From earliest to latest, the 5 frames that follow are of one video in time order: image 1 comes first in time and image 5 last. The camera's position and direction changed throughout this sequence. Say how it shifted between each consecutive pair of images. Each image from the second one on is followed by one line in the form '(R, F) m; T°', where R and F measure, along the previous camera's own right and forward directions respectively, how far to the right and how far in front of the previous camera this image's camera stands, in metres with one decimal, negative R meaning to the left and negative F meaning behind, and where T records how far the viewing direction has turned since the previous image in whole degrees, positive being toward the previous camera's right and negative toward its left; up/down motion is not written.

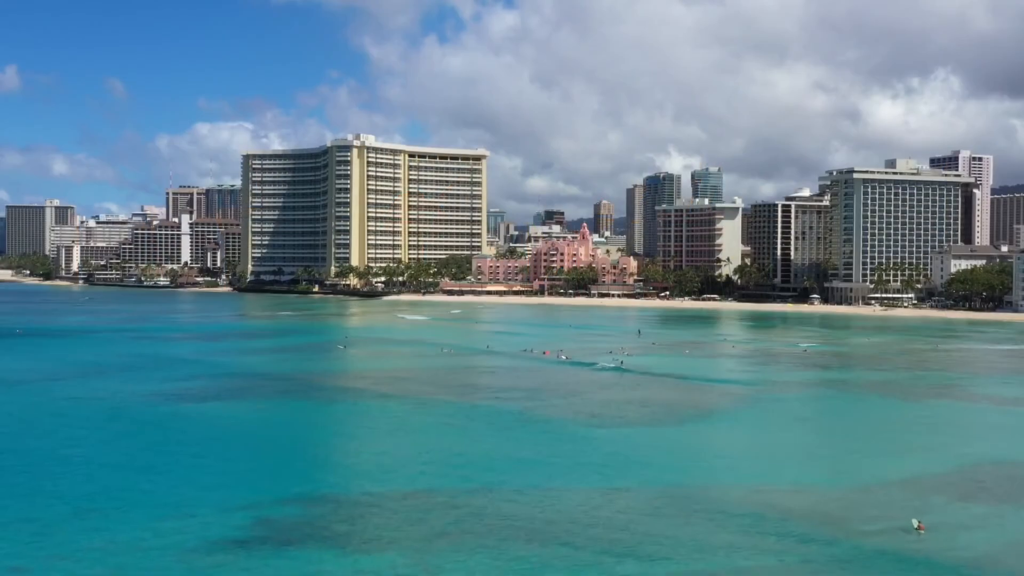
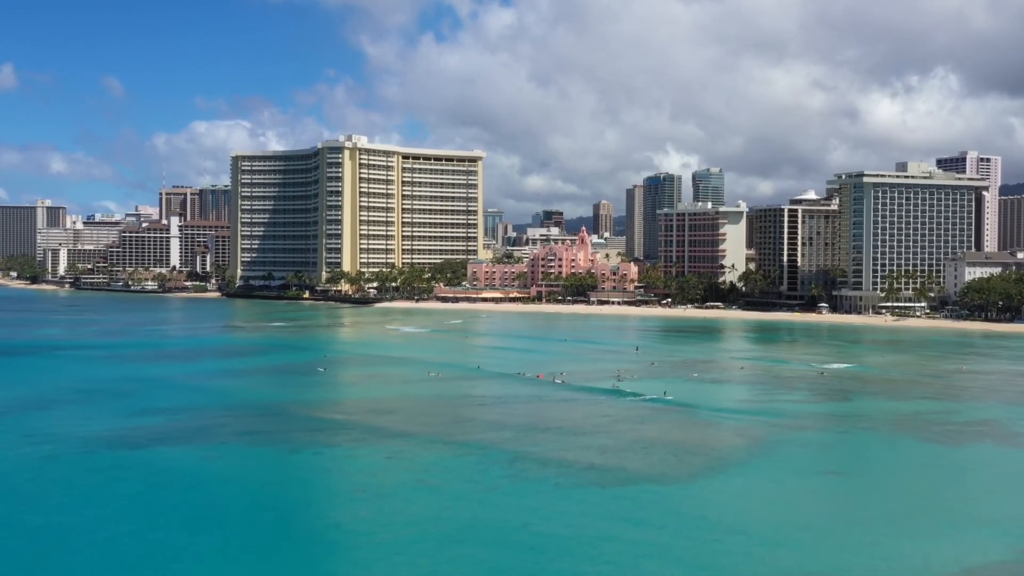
(+0.1, +1.5) m; 0°
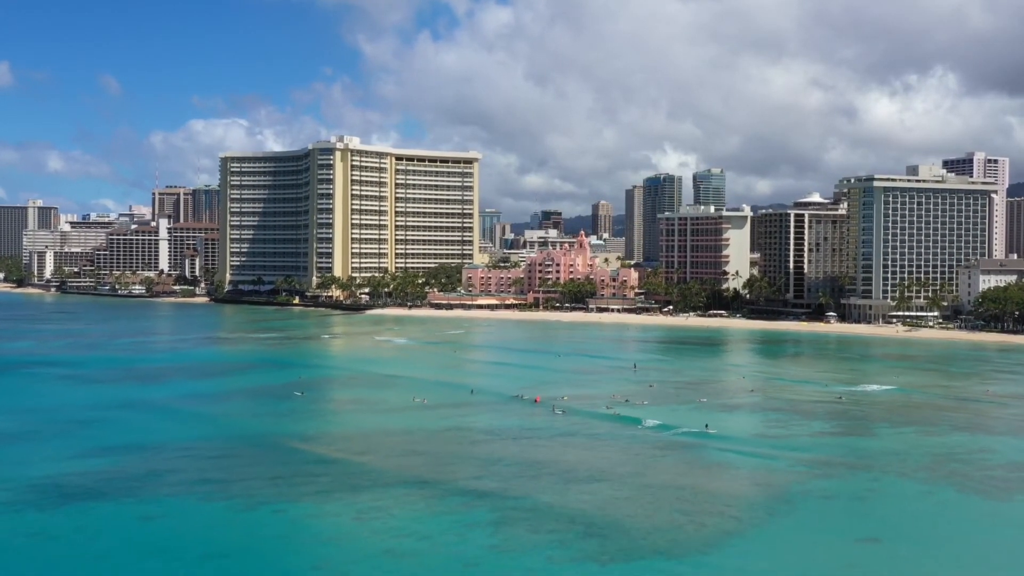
(+0.1, +1.4) m; 0°
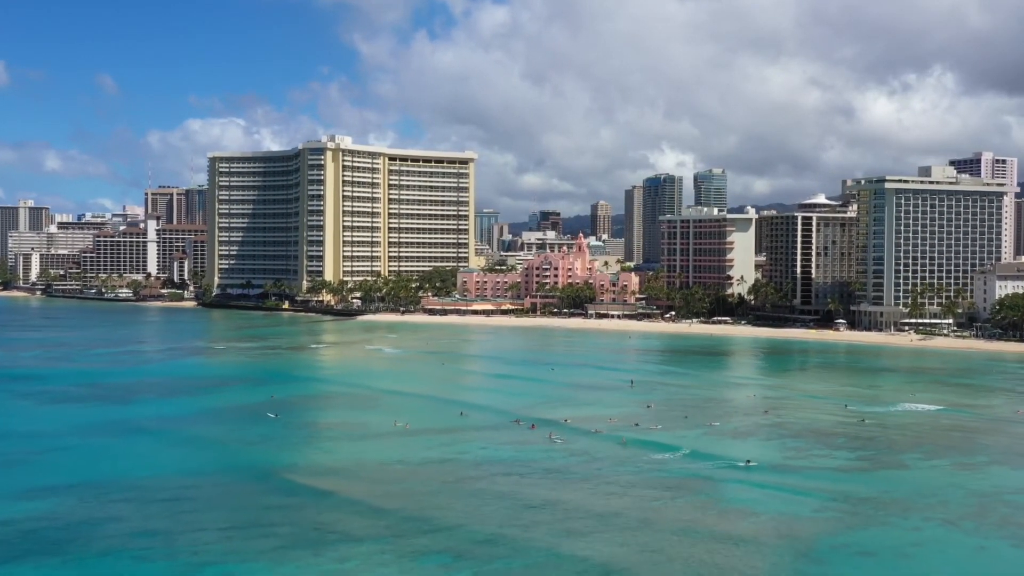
(+0.1, +1.4) m; 0°
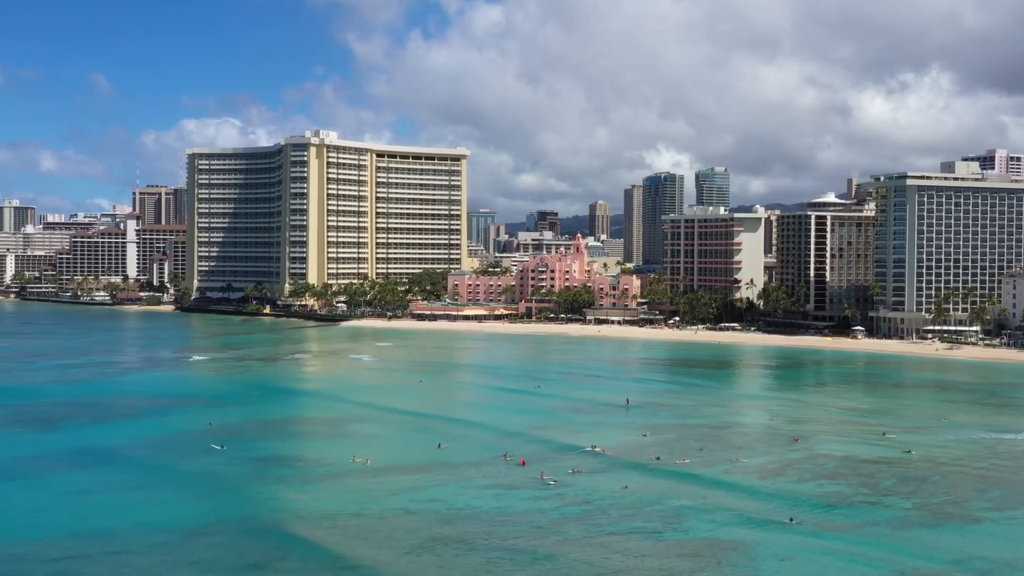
(+0.1, +2.3) m; 0°
